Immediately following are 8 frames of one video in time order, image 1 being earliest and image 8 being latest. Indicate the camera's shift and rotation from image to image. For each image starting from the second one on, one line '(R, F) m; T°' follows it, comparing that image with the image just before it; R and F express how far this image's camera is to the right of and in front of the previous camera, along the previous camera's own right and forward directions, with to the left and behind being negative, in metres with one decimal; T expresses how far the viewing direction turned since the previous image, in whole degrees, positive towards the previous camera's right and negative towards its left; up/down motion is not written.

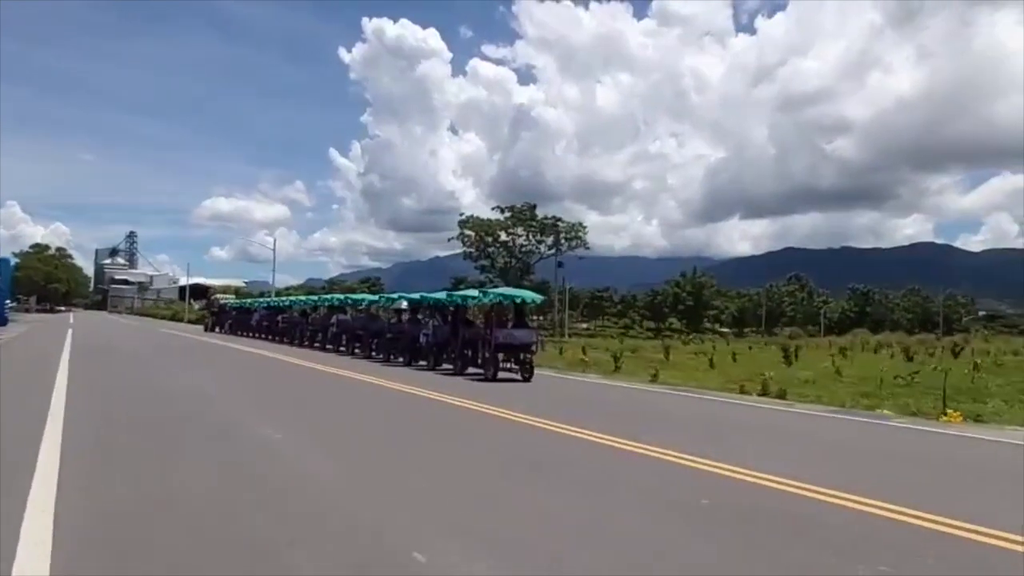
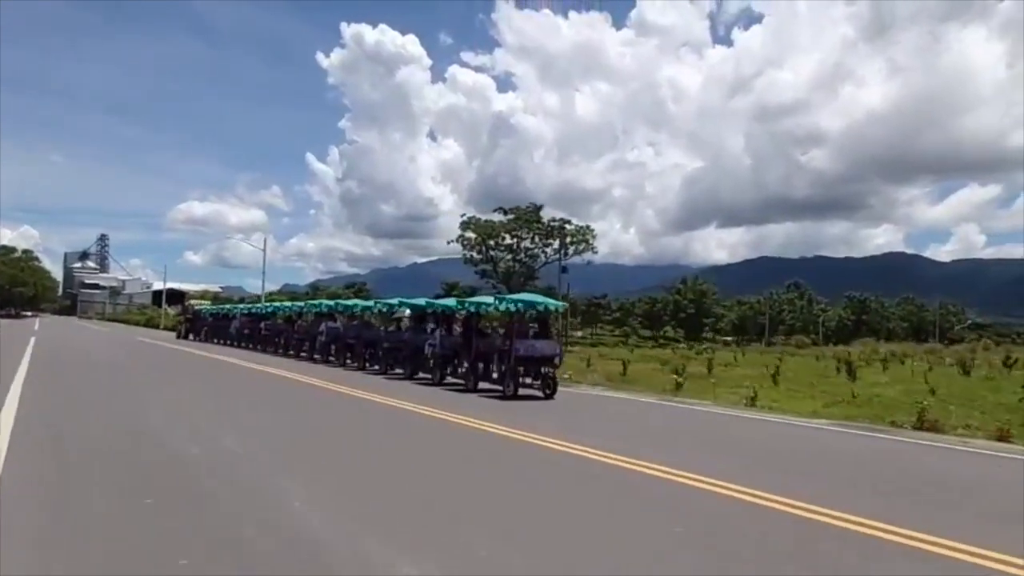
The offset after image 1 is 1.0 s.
(-0.6, +1.6) m; +1°
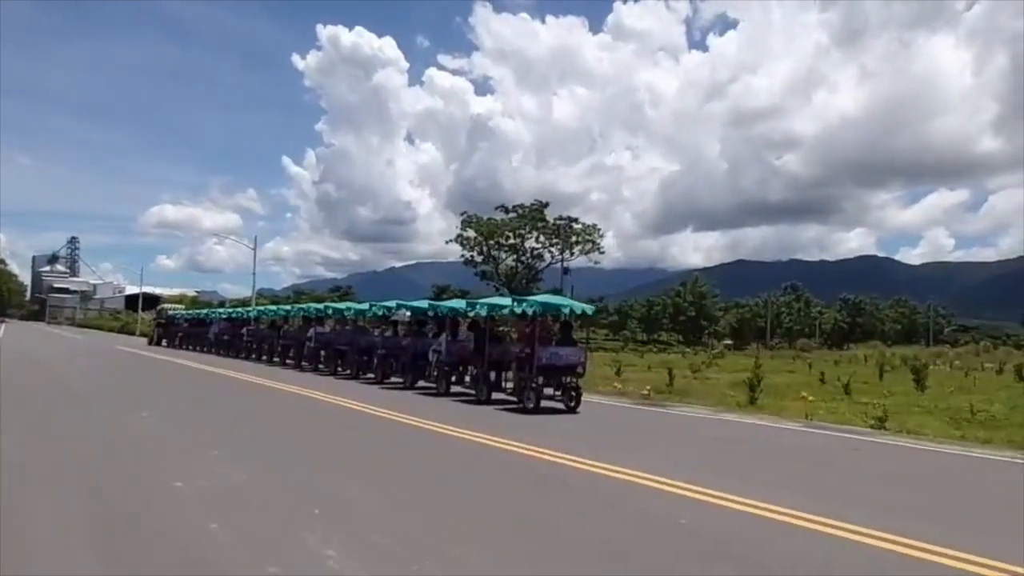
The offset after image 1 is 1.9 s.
(-0.6, +1.2) m; +1°
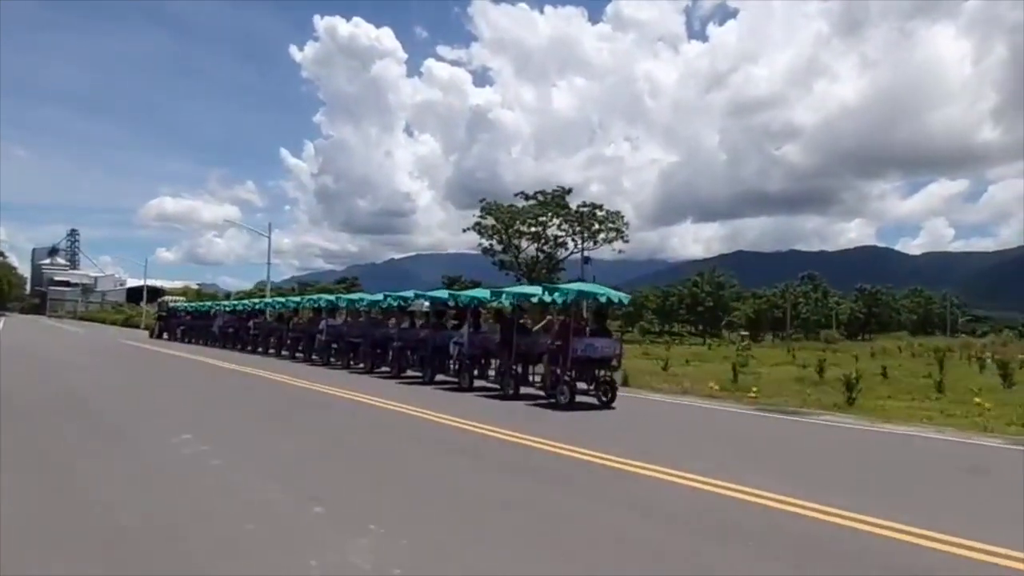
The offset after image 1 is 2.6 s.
(-0.5, +0.9) m; 0°
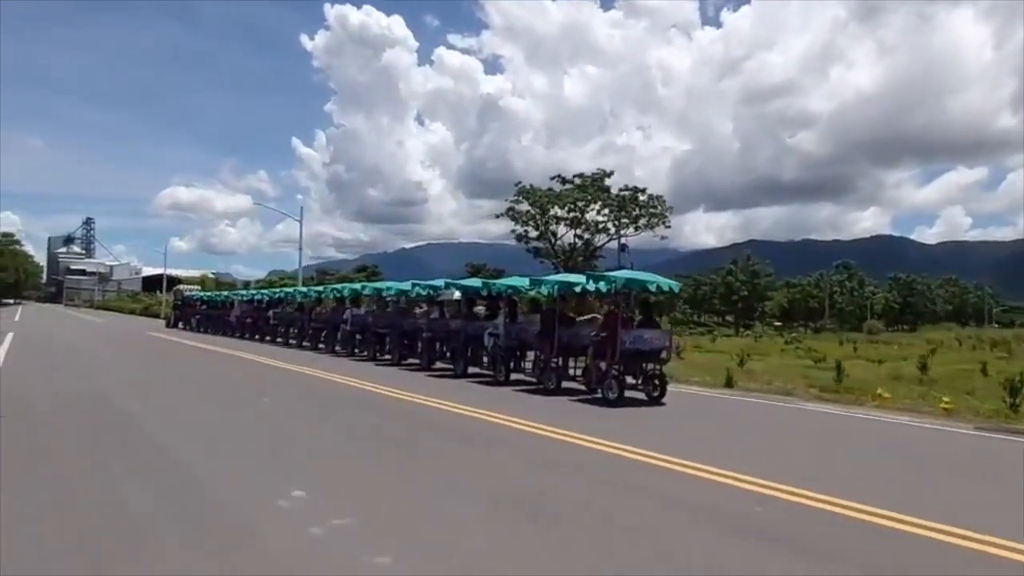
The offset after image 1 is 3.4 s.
(-0.5, +1.1) m; -1°
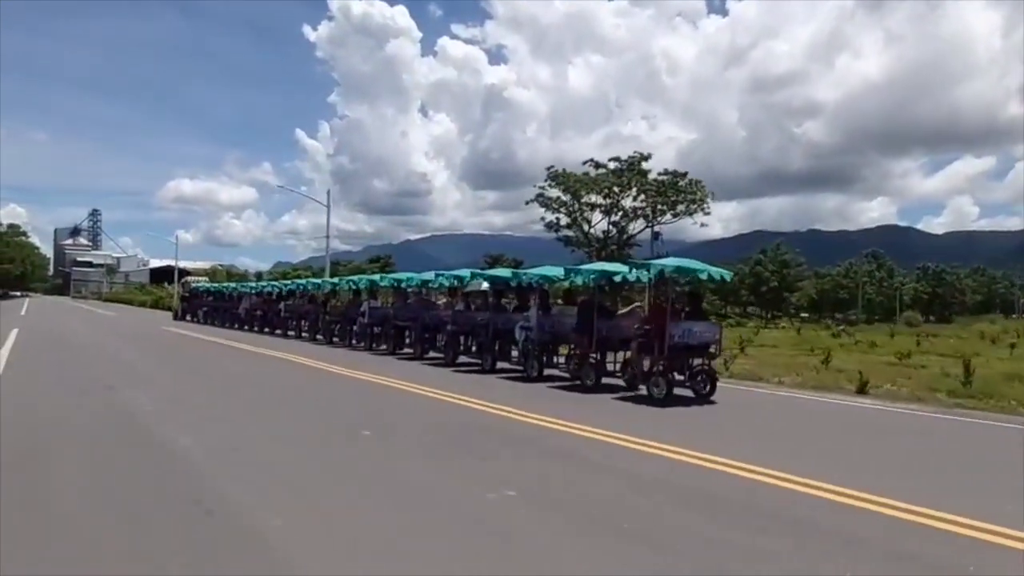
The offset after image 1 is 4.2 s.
(-0.5, +1.2) m; 0°
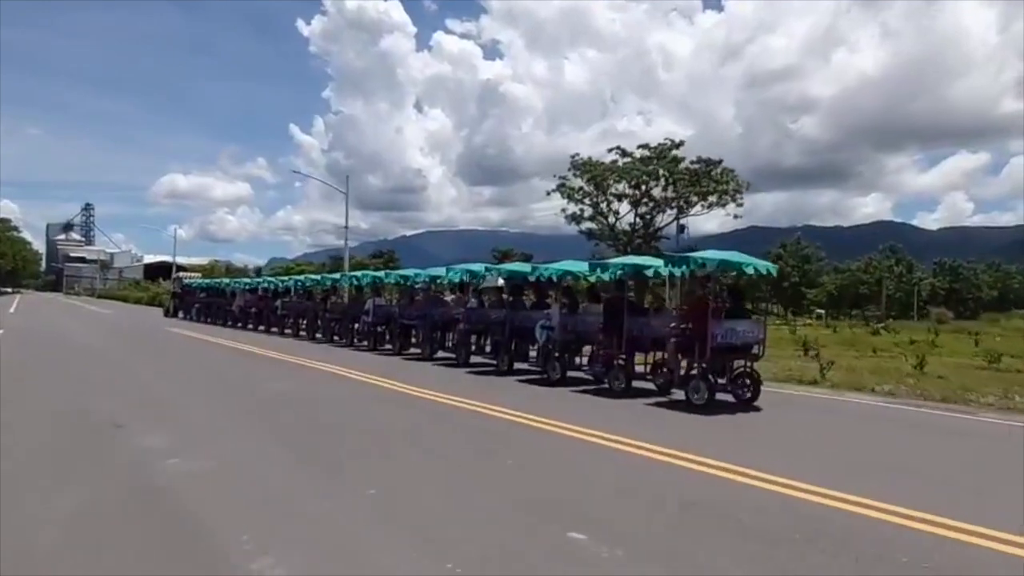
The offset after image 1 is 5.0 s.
(-0.5, +1.3) m; 0°
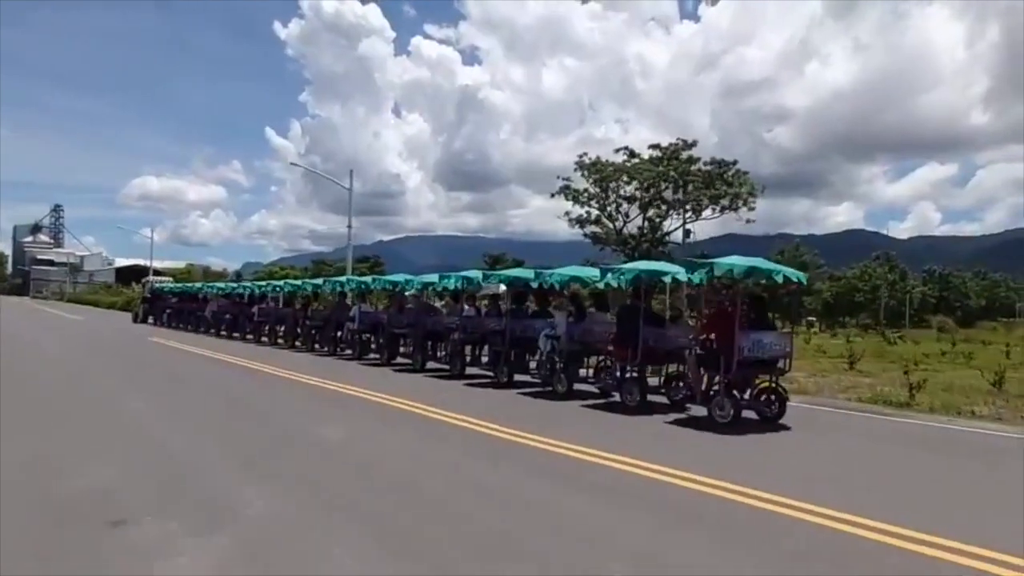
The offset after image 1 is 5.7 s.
(-0.4, +1.0) m; +1°
